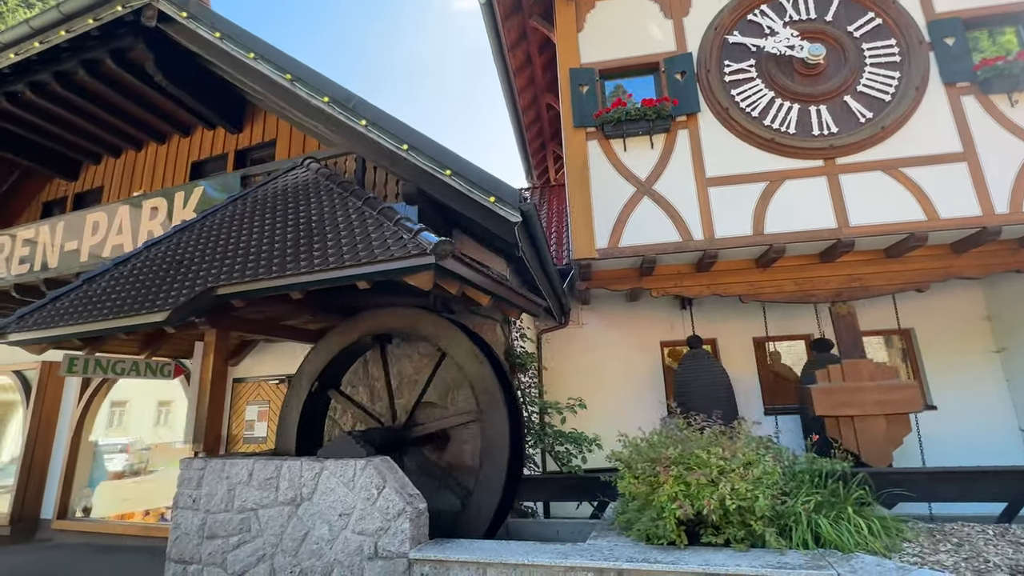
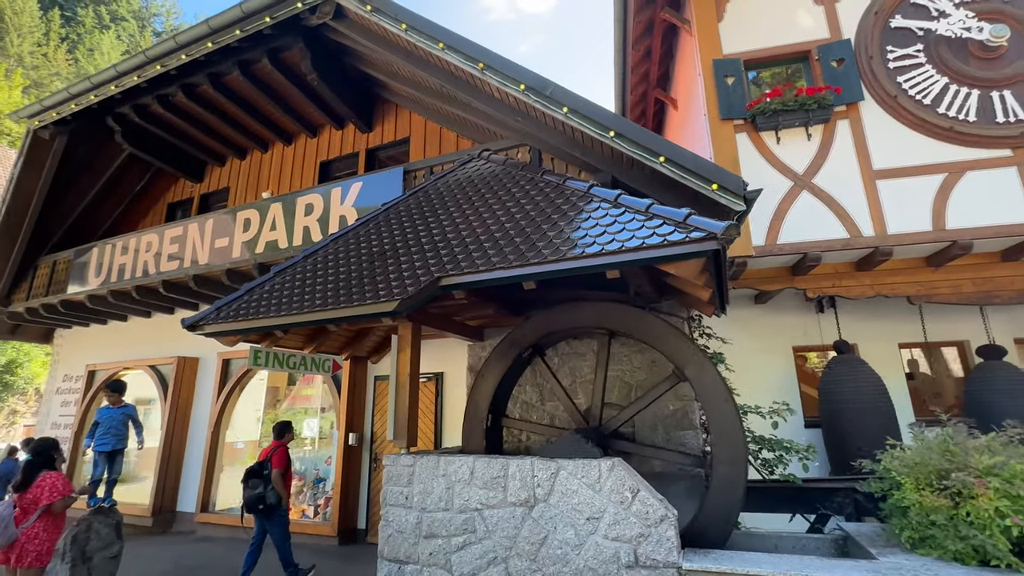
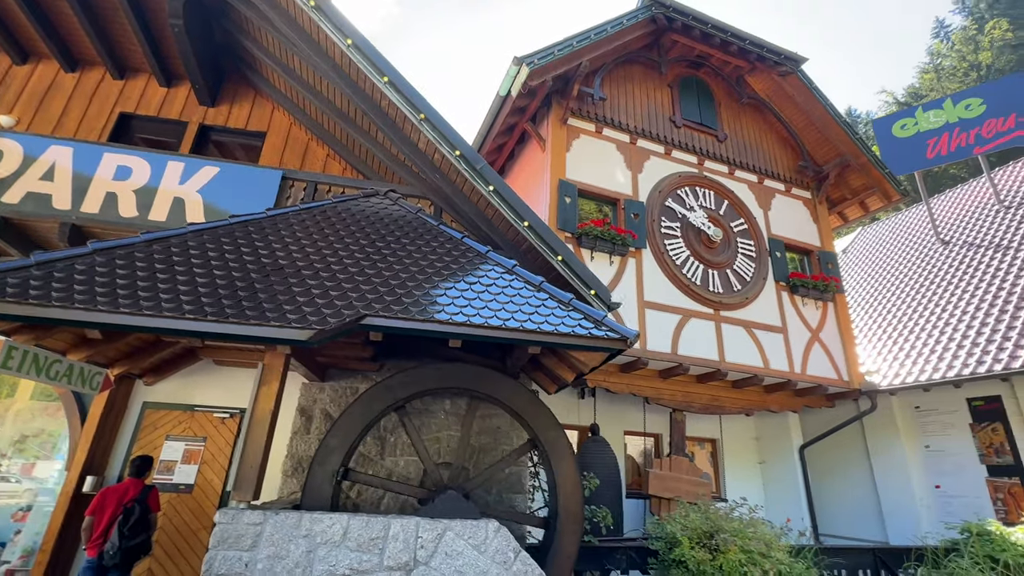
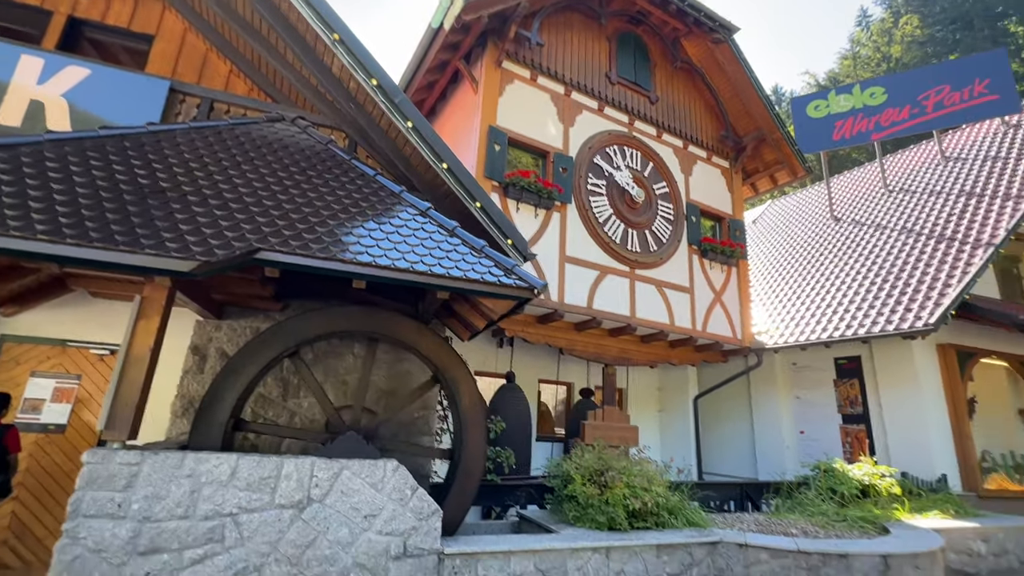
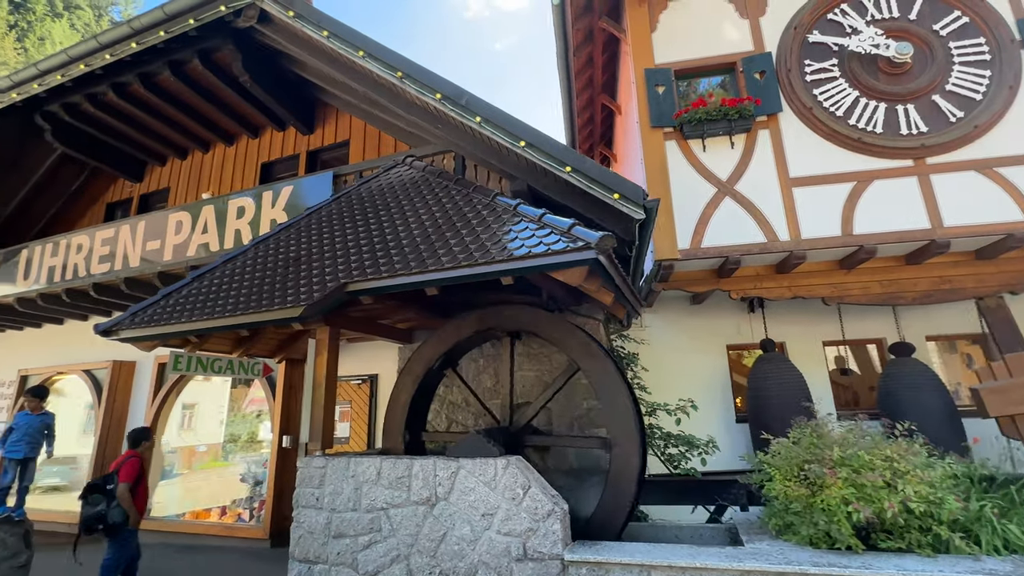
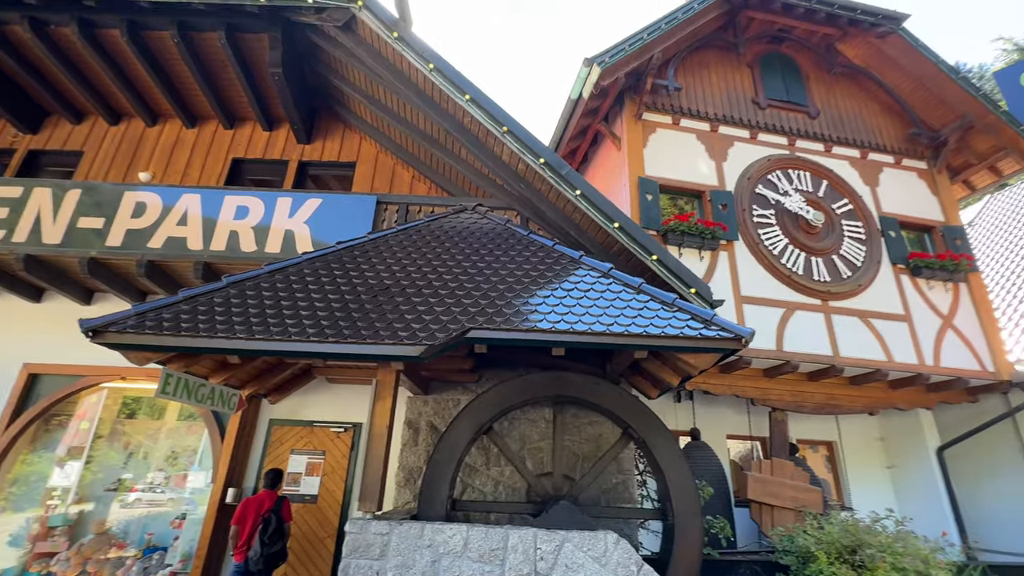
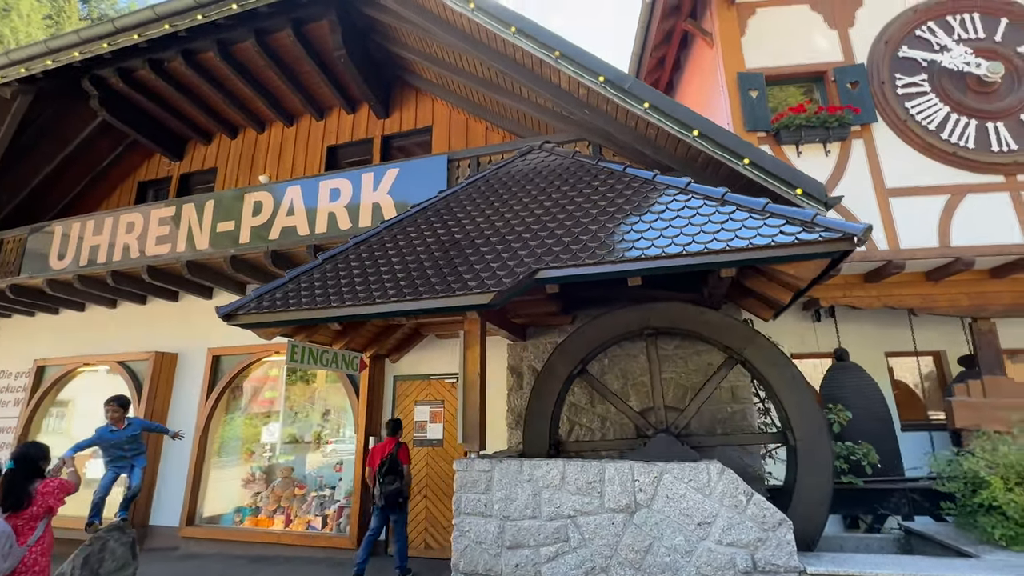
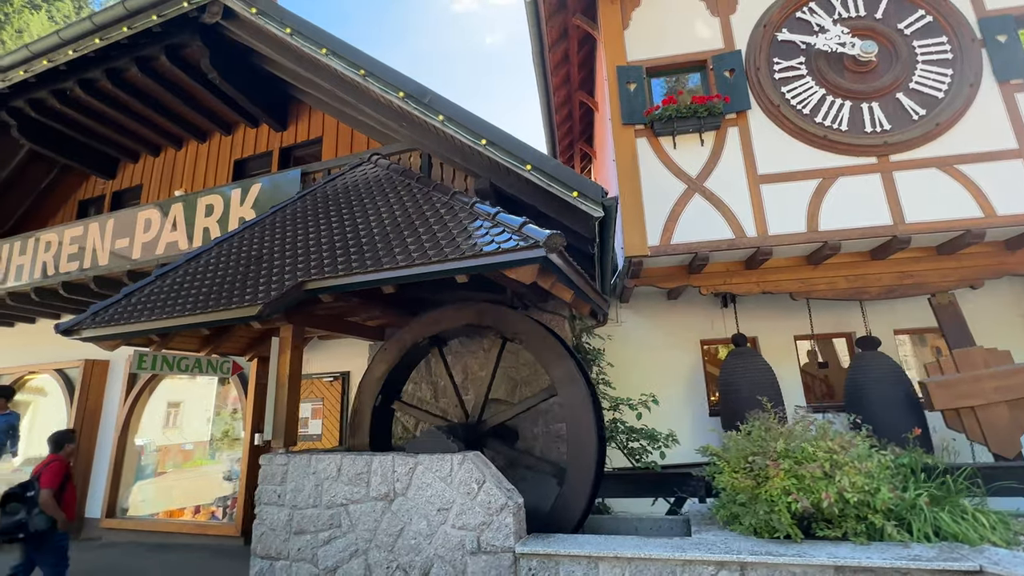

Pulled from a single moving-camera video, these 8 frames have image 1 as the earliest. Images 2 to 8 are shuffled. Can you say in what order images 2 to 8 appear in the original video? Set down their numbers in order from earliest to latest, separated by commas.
8, 5, 2, 7, 6, 3, 4
